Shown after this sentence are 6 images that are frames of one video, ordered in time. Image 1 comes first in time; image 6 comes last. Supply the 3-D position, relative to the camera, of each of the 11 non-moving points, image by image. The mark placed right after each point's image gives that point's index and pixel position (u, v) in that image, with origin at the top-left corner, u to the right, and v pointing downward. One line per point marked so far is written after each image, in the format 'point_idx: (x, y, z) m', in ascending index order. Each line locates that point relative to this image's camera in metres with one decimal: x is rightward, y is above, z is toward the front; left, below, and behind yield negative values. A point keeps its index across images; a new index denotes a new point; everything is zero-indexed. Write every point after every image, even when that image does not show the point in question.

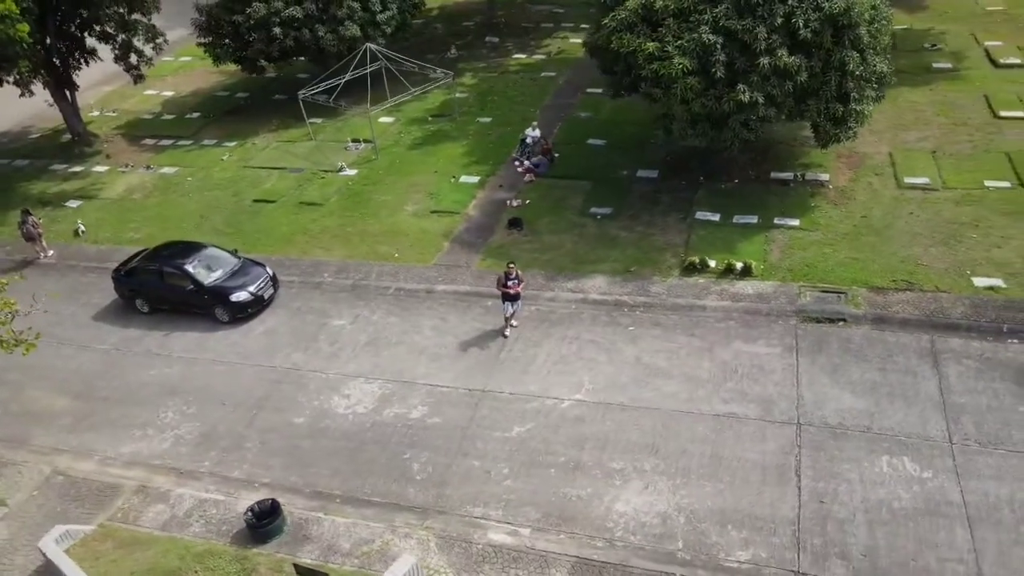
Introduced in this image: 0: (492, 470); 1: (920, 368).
0: (-0.3, -2.6, +10.6) m
1: (+6.2, -1.2, +11.3) m
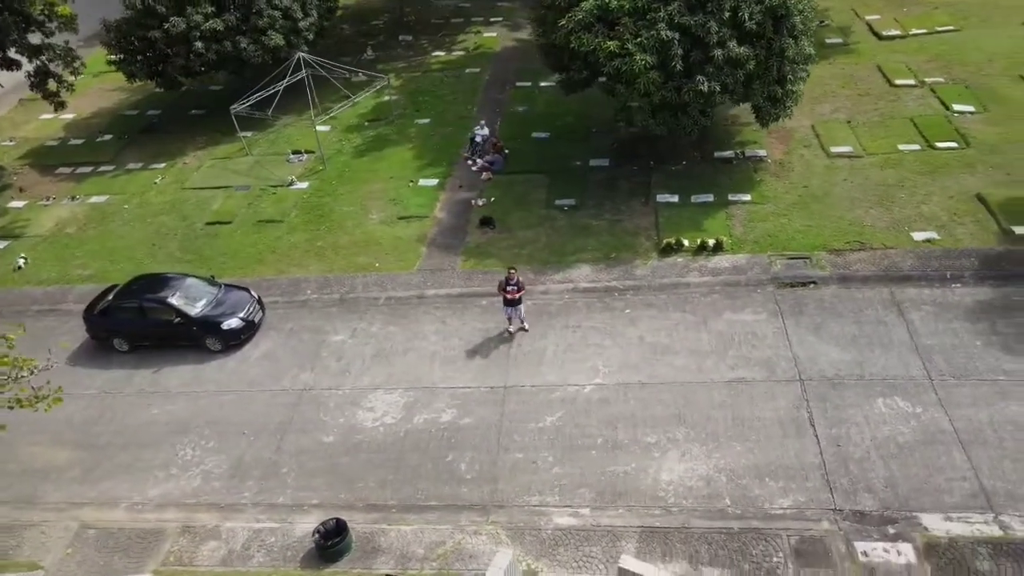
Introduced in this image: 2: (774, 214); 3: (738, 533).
0: (+0.4, -2.6, +11.2) m
1: (+6.5, -0.5, +12.8) m
2: (+5.6, +1.6, +15.8) m
3: (+3.0, -3.2, +9.8) m
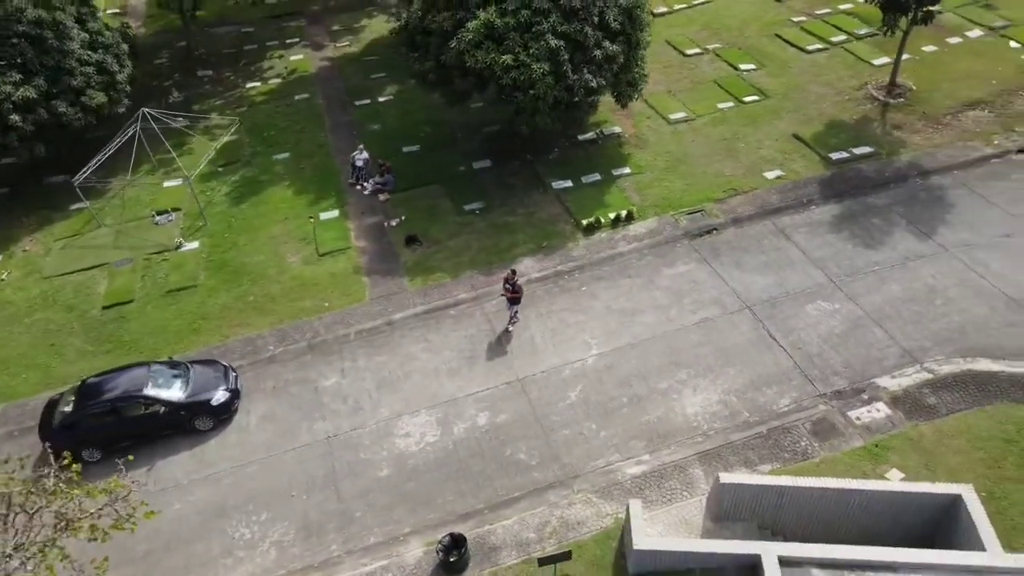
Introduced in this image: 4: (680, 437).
0: (+1.2, -2.5, +12.9) m
1: (+5.9, +1.0, +16.2) m
2: (+3.6, +2.7, +18.6) m
3: (+4.2, -2.4, +12.3) m
4: (+2.8, -2.5, +12.5) m
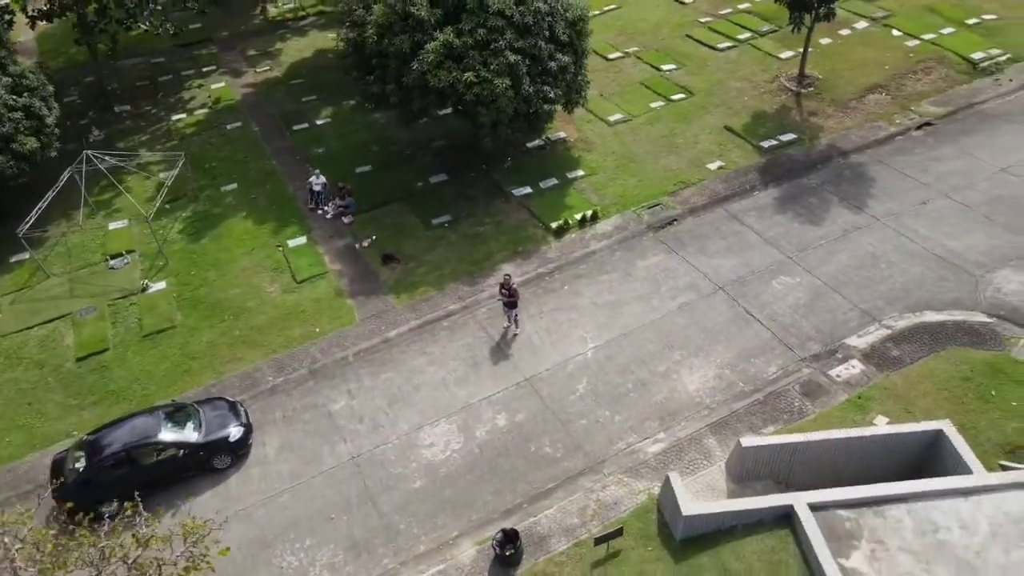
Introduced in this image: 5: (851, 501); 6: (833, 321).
0: (+1.6, -2.4, +13.8) m
1: (+5.4, +1.4, +17.7) m
2: (+2.6, +2.9, +19.8) m
3: (+4.6, -2.1, +13.6) m
4: (+3.2, -2.3, +13.6) m
5: (+5.0, -3.2, +11.0) m
6: (+6.5, -0.7, +15.0) m
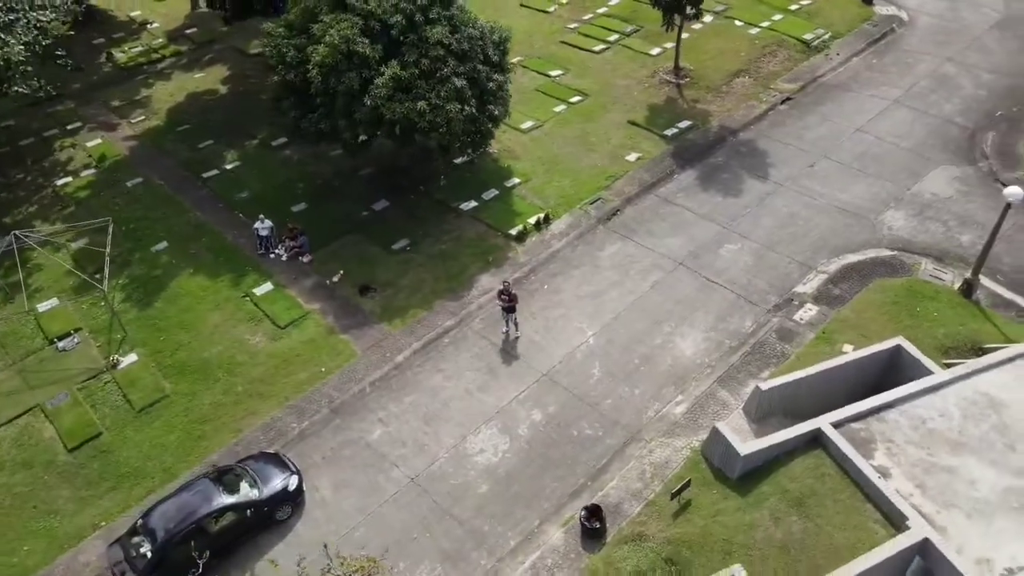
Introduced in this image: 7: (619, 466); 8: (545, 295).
0: (+2.3, -2.2, +15.4) m
1: (+4.3, +2.1, +20.0) m
2: (+1.0, +3.0, +21.4) m
3: (+5.2, -1.3, +16.0) m
4: (+3.8, -1.8, +15.7) m
5: (+6.3, -2.3, +13.5) m
6: (+6.4, +0.3, +17.7) m
7: (+2.0, -3.4, +14.1) m
8: (+0.8, -0.2, +17.9) m
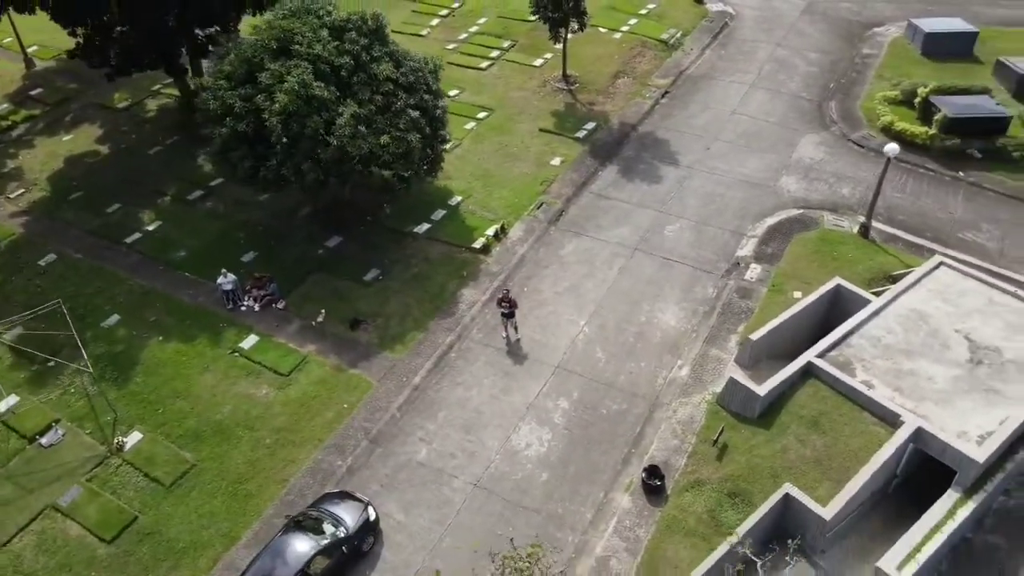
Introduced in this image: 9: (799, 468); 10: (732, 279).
0: (+2.8, -1.9, +17.3) m
1: (+2.9, +2.5, +22.3) m
2: (-0.7, +2.8, +22.9) m
3: (+5.3, -0.6, +18.5) m
4: (+4.1, -1.3, +17.9) m
5: (+7.1, -1.2, +16.4) m
6: (+5.7, +1.2, +20.5) m
7: (+3.0, -3.1, +16.0) m
8: (+0.4, -0.3, +19.4) m
9: (+5.6, -3.5, +14.4) m
10: (+5.7, +0.2, +19.4) m
